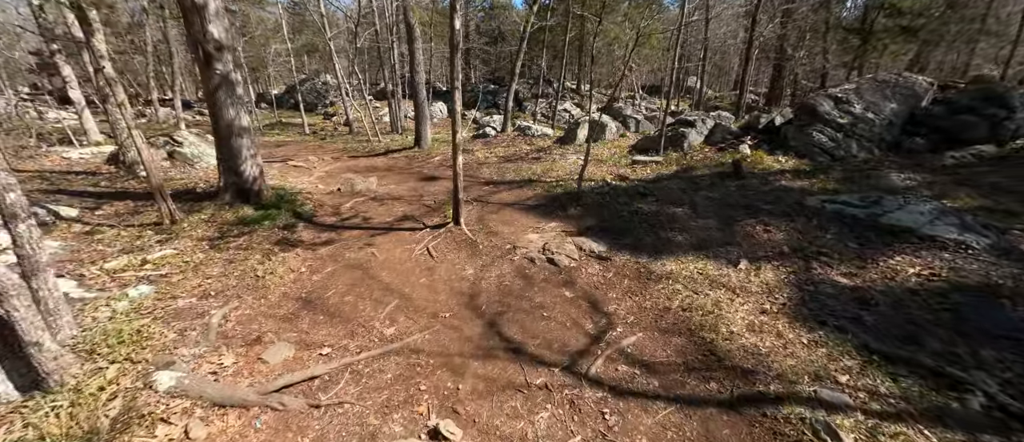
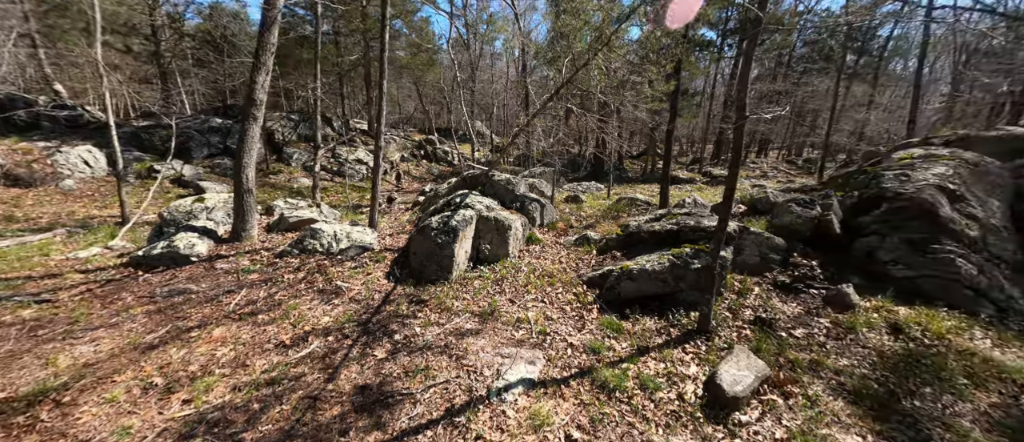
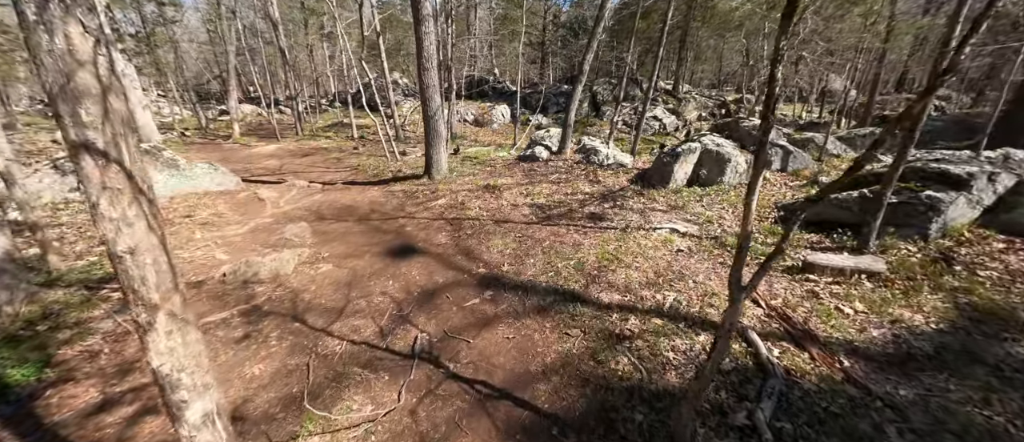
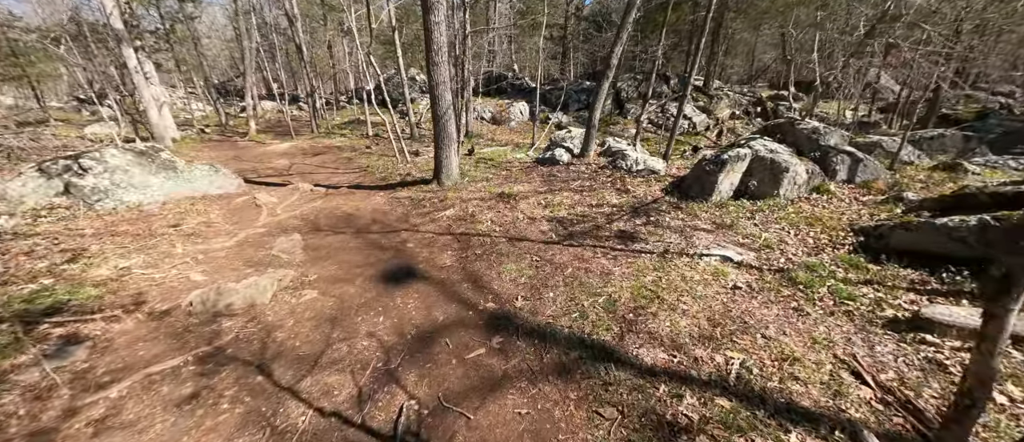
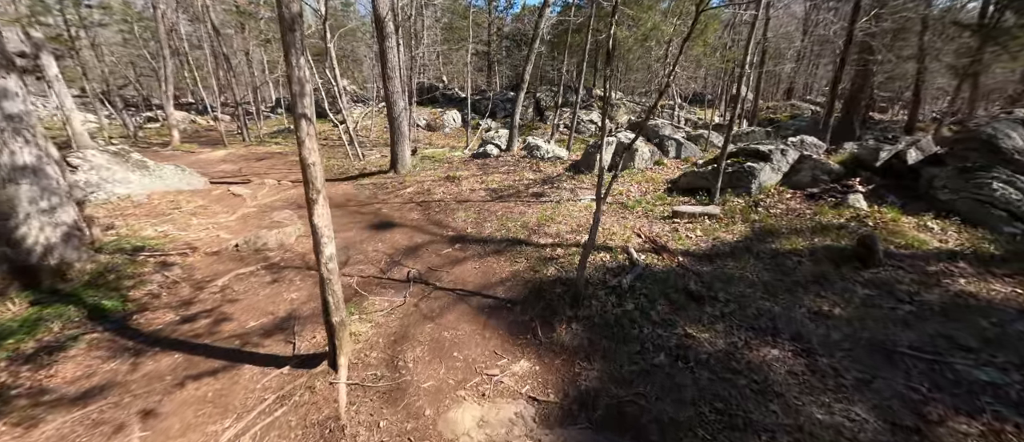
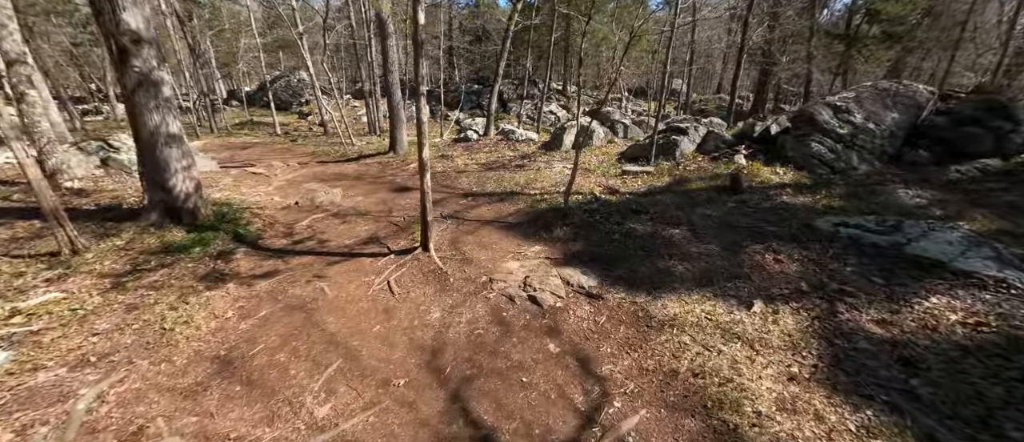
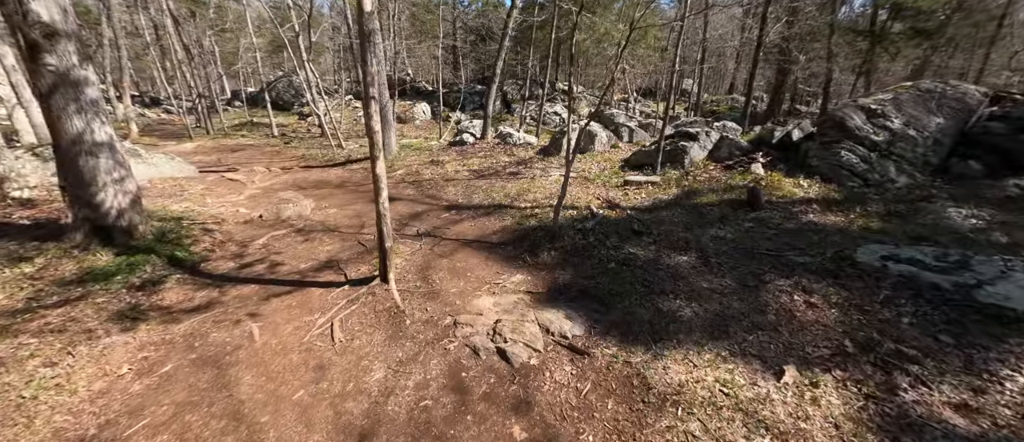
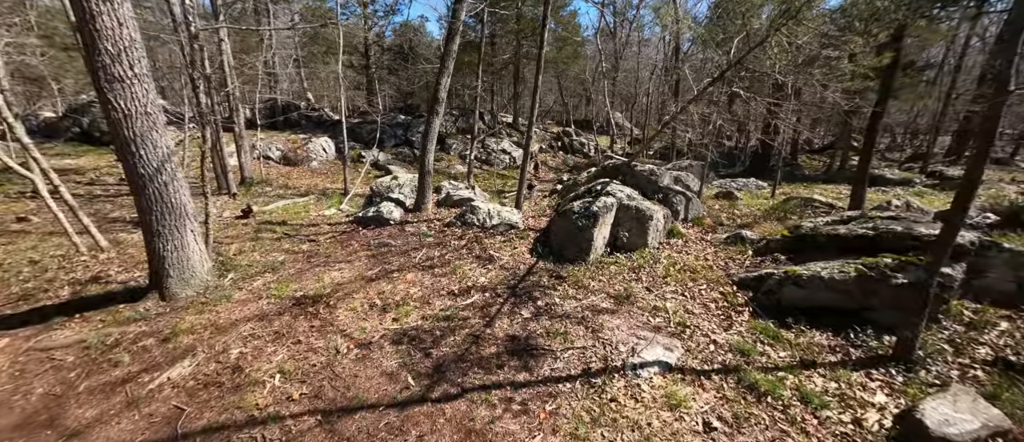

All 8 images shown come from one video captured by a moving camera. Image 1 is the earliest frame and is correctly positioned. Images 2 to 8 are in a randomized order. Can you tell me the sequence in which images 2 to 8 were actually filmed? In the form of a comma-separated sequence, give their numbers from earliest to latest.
6, 7, 5, 3, 4, 8, 2
